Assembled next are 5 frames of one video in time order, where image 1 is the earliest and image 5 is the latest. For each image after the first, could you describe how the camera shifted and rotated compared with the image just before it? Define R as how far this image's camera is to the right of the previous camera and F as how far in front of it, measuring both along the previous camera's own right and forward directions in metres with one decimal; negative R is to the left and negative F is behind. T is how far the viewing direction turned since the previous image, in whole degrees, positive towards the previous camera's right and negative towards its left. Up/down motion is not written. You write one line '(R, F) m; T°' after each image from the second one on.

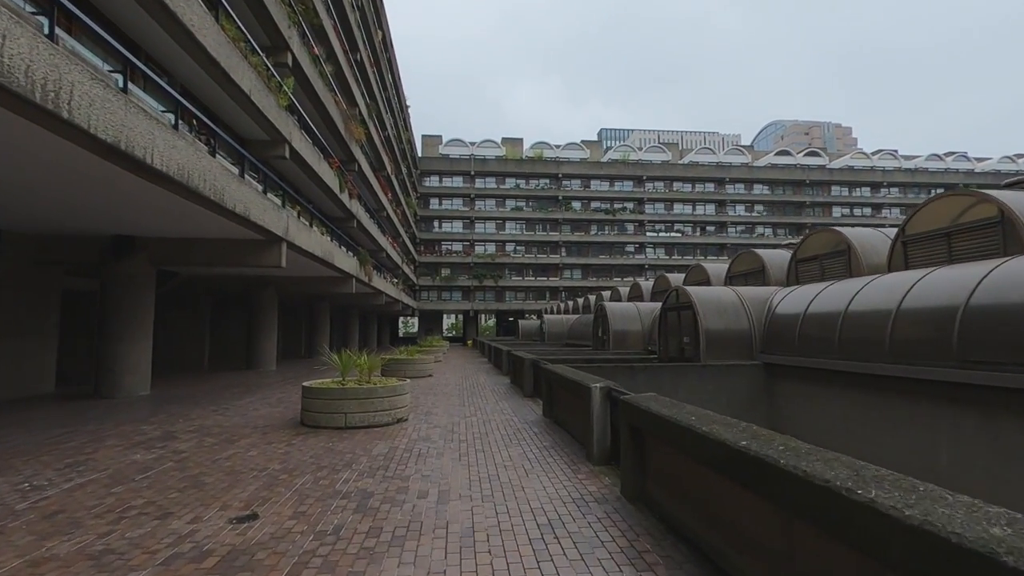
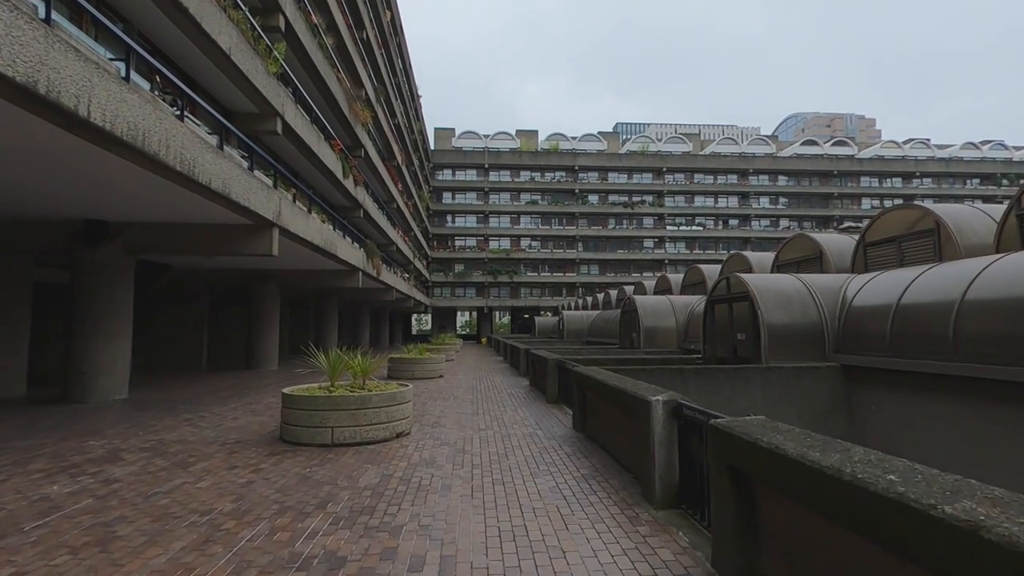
(-0.2, +1.8) m; -1°
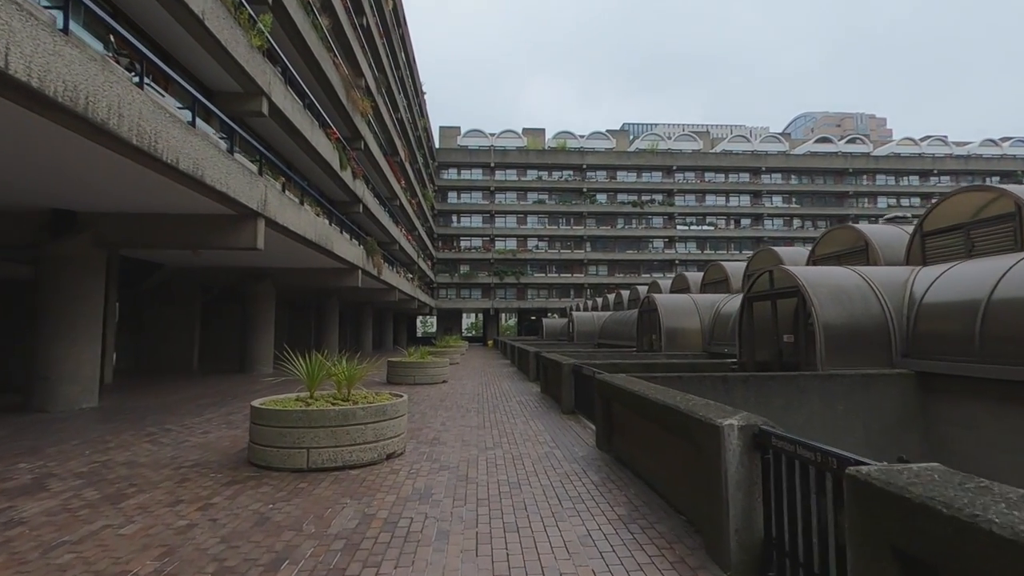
(-0.1, +1.3) m; -1°
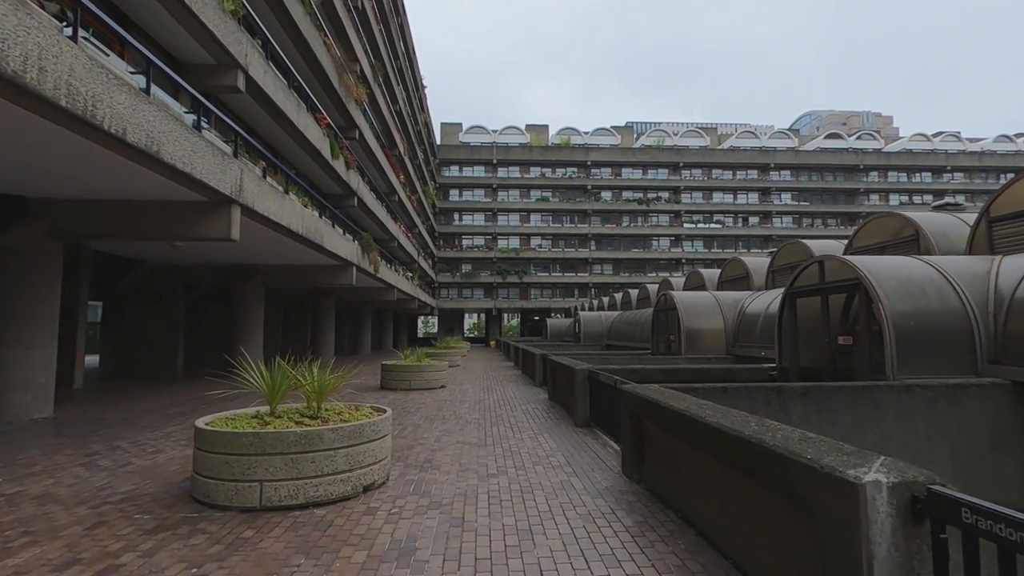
(-0.1, +1.3) m; 0°
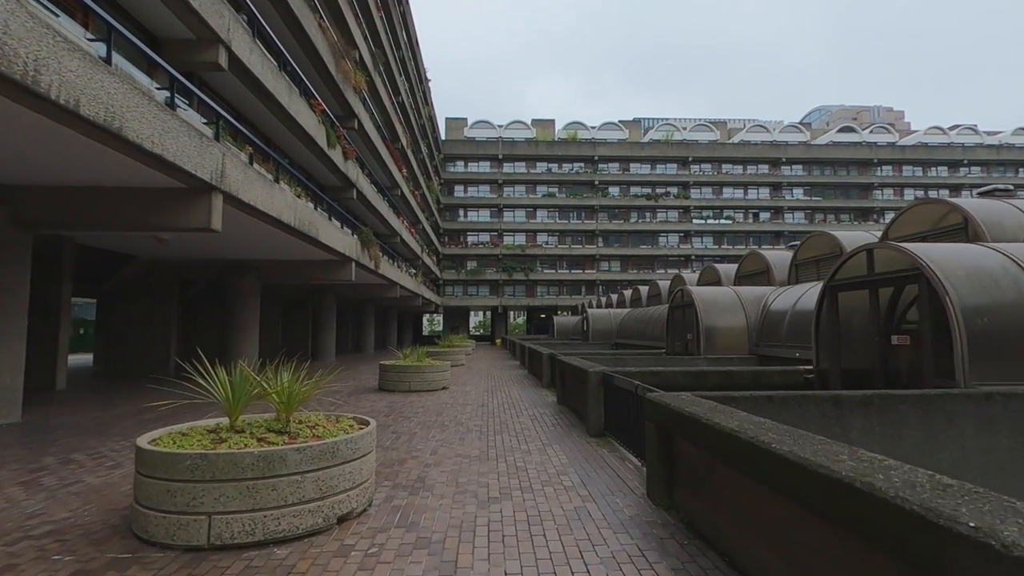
(0.0, +0.9) m; -1°
